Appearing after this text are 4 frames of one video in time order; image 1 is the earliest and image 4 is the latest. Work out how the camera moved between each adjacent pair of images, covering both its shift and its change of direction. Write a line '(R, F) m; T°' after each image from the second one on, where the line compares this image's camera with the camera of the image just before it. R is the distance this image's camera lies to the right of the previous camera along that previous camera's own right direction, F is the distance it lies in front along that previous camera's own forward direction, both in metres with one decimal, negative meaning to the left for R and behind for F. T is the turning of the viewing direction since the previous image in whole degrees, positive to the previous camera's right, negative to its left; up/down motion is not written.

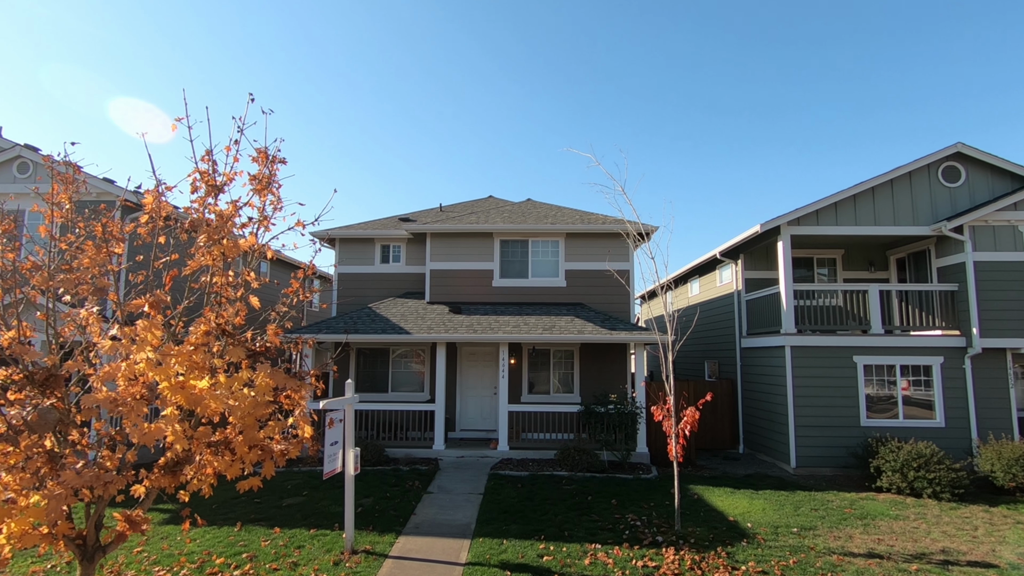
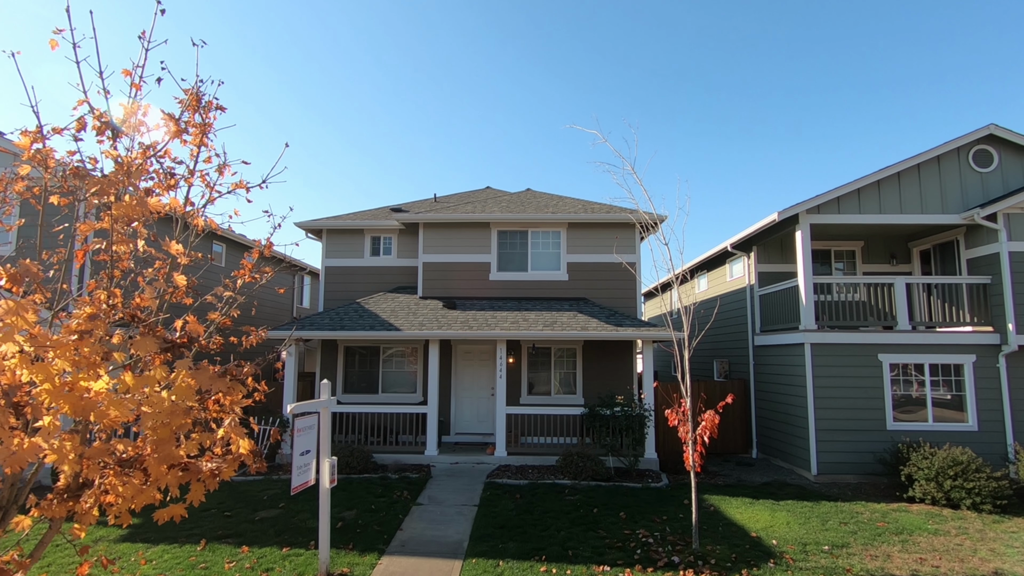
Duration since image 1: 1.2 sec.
(0.0, +0.9) m; 0°
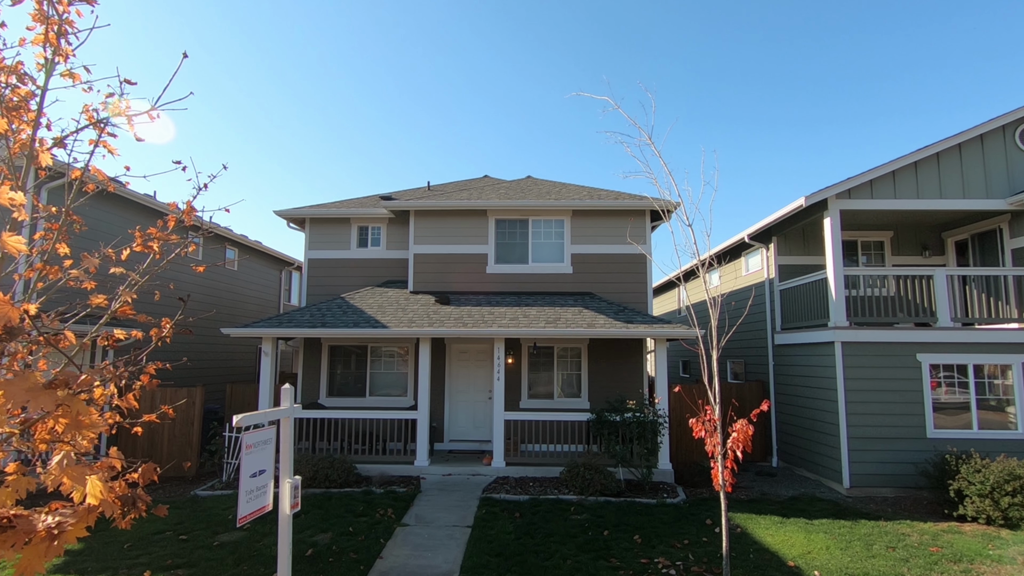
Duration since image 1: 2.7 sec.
(0.0, +1.0) m; 0°
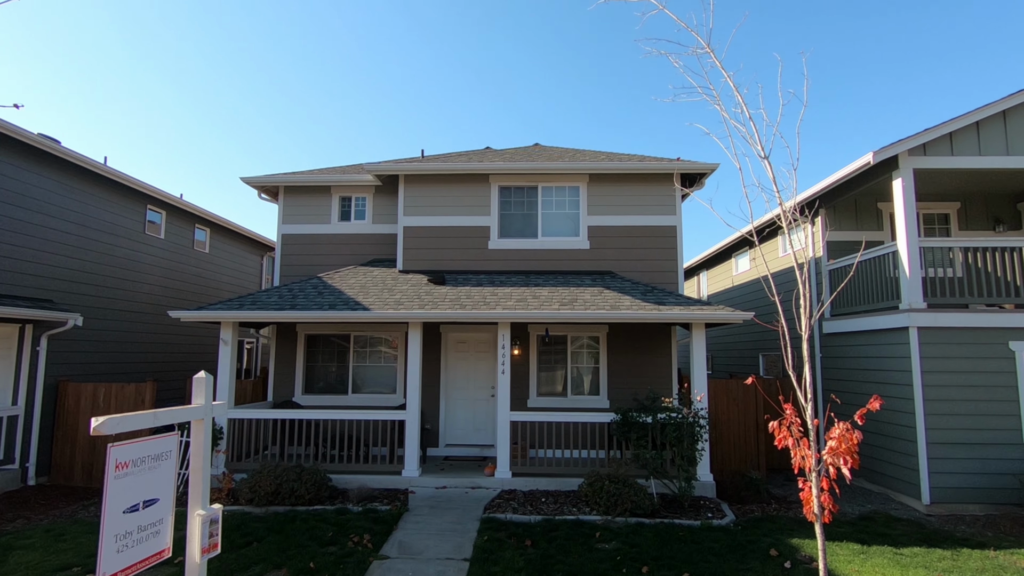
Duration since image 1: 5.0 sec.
(-0.1, +1.7) m; 0°
